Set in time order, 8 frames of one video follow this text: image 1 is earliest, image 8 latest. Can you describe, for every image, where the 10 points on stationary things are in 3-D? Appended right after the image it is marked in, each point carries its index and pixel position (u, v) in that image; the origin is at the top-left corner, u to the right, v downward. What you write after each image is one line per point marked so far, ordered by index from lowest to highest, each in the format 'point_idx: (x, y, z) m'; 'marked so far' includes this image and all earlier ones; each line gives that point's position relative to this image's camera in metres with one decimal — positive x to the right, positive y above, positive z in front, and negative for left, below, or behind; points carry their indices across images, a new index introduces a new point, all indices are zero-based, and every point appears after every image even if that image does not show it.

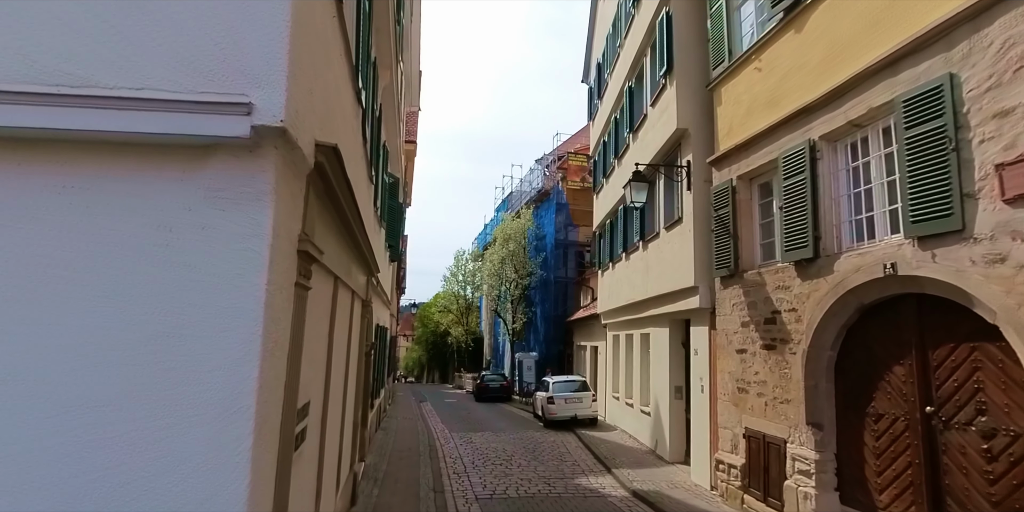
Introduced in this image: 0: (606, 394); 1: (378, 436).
0: (+4.0, -5.8, +17.7) m
1: (-4.6, -6.3, +14.6) m
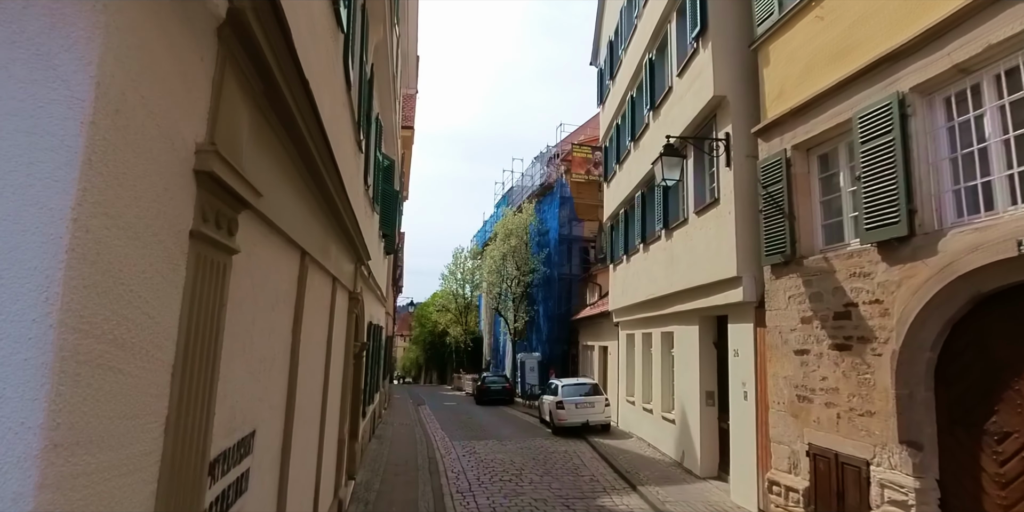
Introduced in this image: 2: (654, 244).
0: (+4.2, -5.5, +16.4) m
1: (-4.4, -6.0, +13.2) m
2: (+4.3, +0.4, +12.8) m
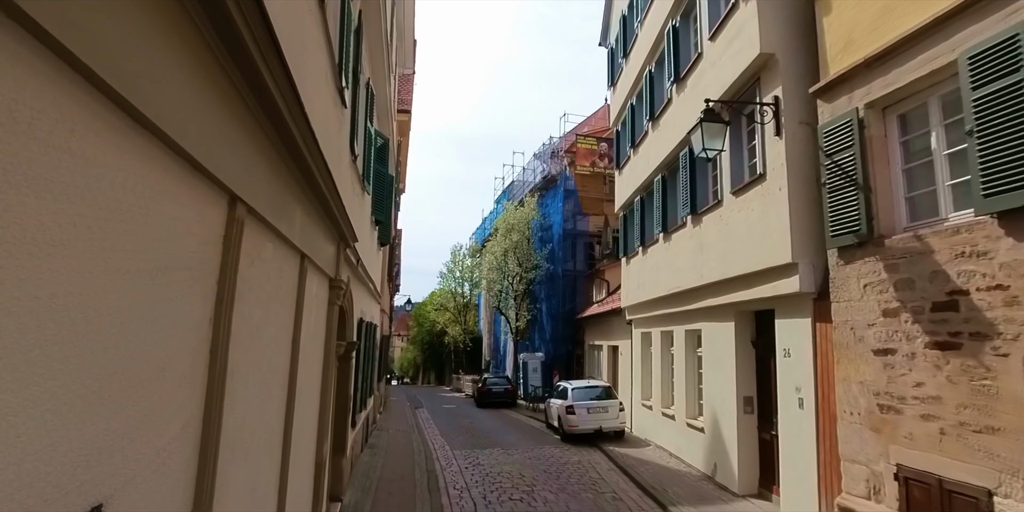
0: (+4.4, -5.2, +15.1) m
1: (-4.2, -5.7, +11.9) m
2: (+4.5, +0.7, +11.5) m
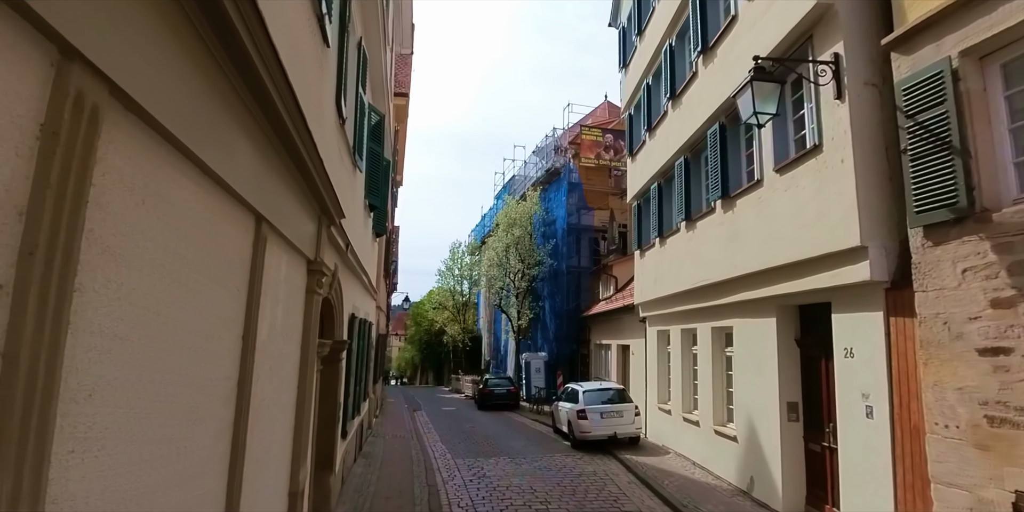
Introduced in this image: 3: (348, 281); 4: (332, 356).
0: (+4.6, -5.0, +14.0) m
1: (-3.9, -5.4, +10.8) m
2: (+4.8, +0.9, +10.4) m
3: (-3.1, -0.5, +7.8) m
4: (-3.0, -1.7, +7.1) m
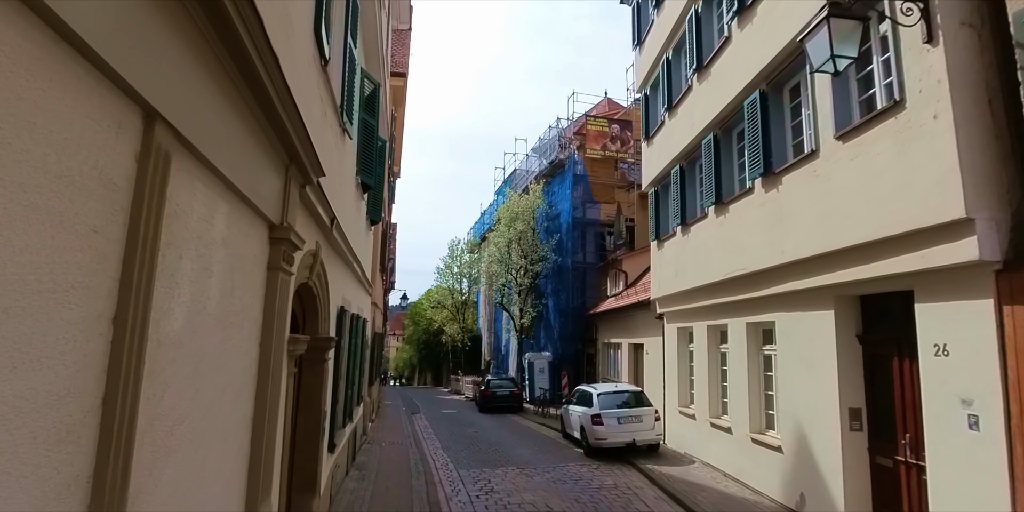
0: (+4.8, -4.7, +12.9) m
1: (-3.7, -5.1, +9.6) m
2: (+5.0, +1.2, +9.3) m
3: (-2.8, -0.2, +6.6) m
4: (-2.8, -1.4, +5.9) m
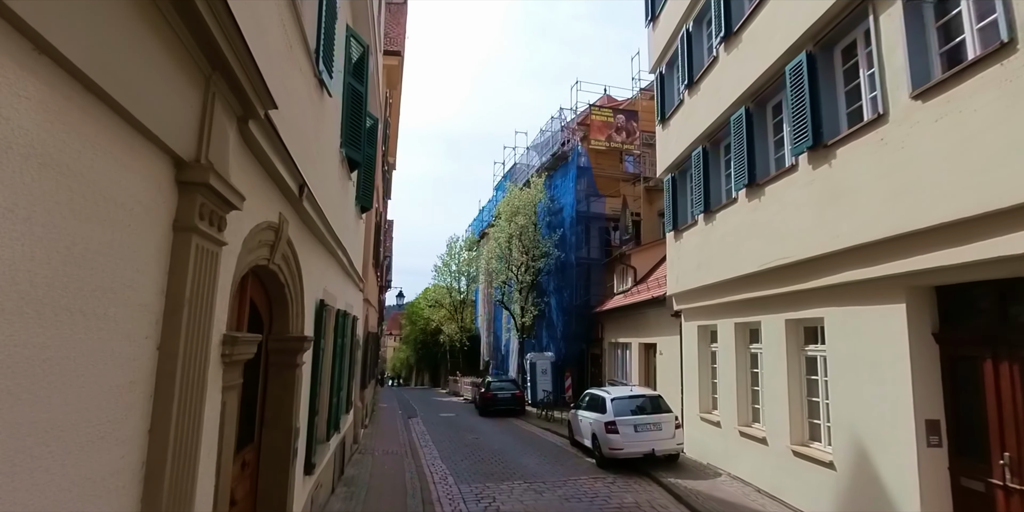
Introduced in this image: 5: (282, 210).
0: (+5.0, -4.4, +11.8) m
1: (-3.5, -4.9, +8.4) m
2: (+5.2, +1.5, +8.2) m
3: (-2.6, 0.0, +5.5) m
4: (-2.6, -1.2, +4.8) m
5: (-2.2, +0.4, +4.0) m
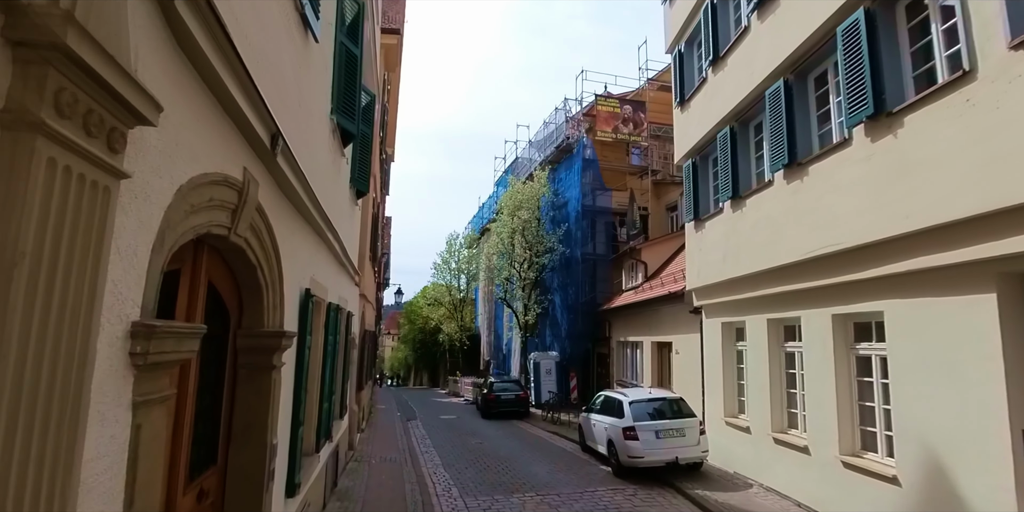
0: (+5.2, -4.2, +10.9) m
1: (-3.3, -4.7, +7.5) m
2: (+5.4, +1.7, +7.3) m
3: (-2.4, +0.3, +4.6) m
4: (-2.3, -0.9, +3.8) m
5: (-1.9, +0.7, +3.1) m
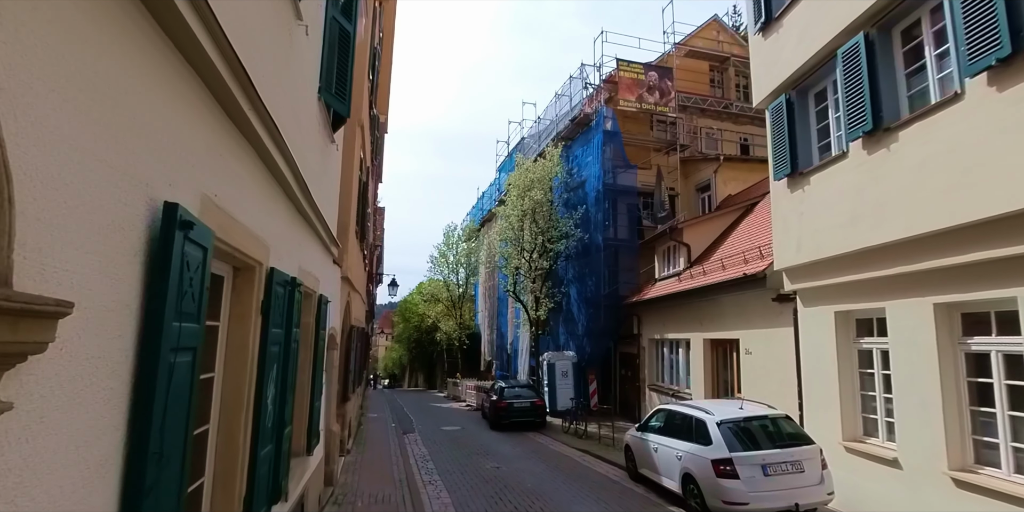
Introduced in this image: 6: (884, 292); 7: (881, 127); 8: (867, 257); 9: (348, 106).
0: (+5.9, -3.5, +8.0) m
1: (-2.5, -4.0, +4.5) m
2: (+6.2, +2.3, +4.4) m
3: (-1.6, +0.9, +1.6) m
4: (-1.5, -0.3, +0.8) m
5: (-1.1, +1.3, +0.1) m
6: (+6.2, -0.6, +6.9) m
7: (+6.0, +2.1, +6.8) m
8: (+6.1, 0.0, +7.1) m
9: (-2.5, +2.3, +6.5) m
